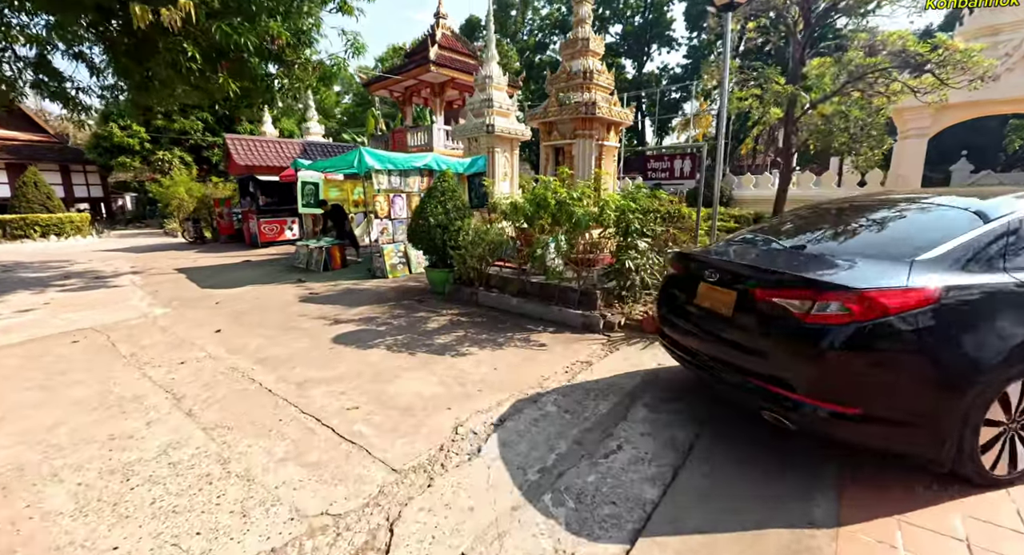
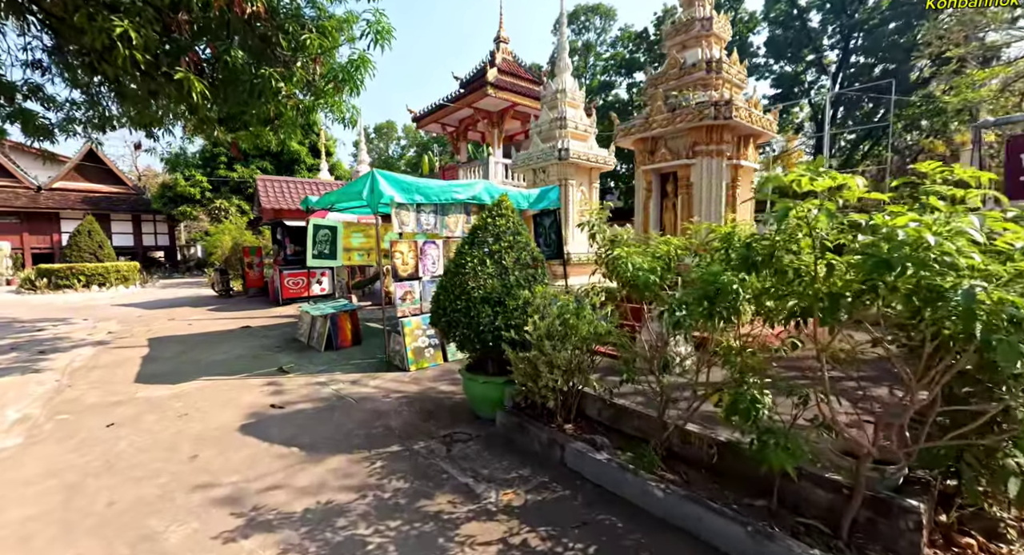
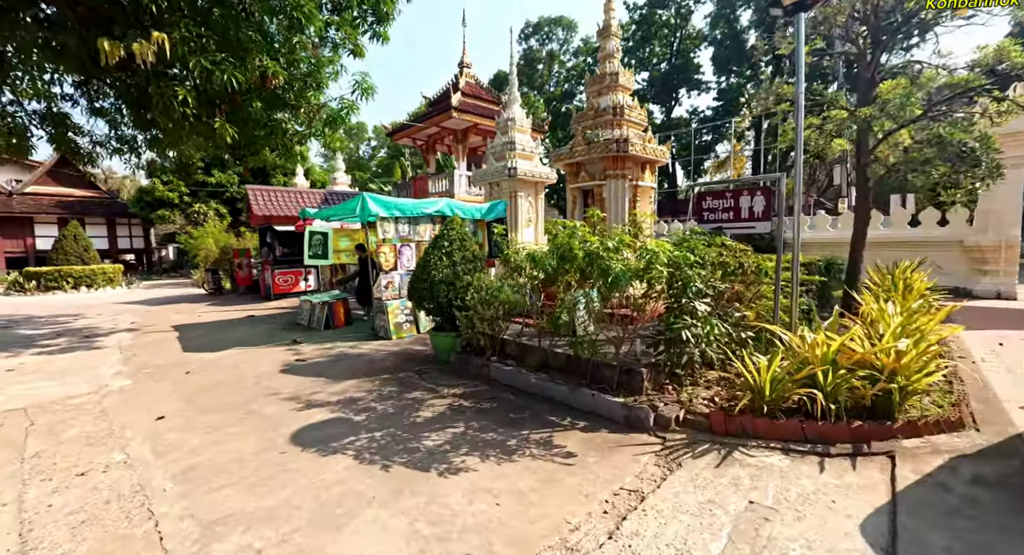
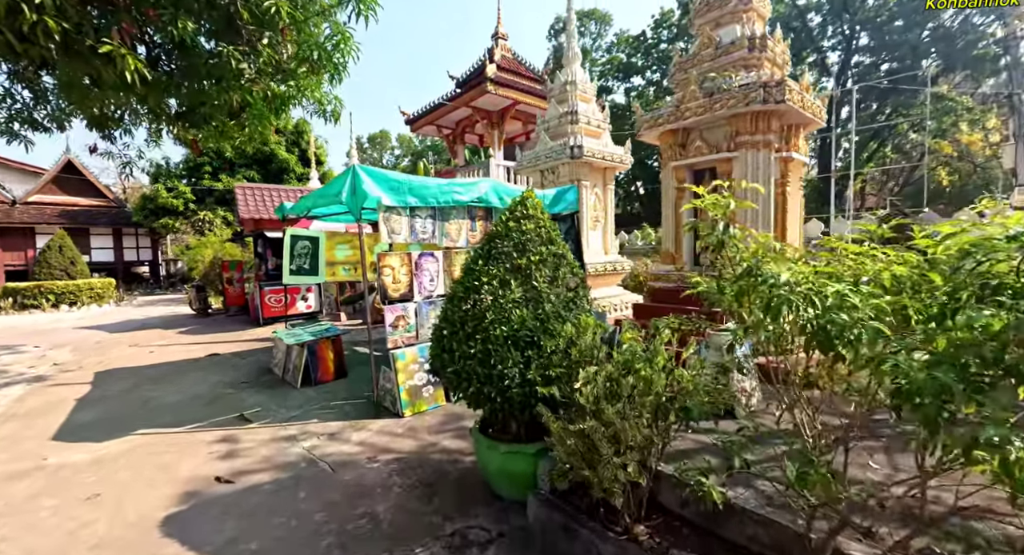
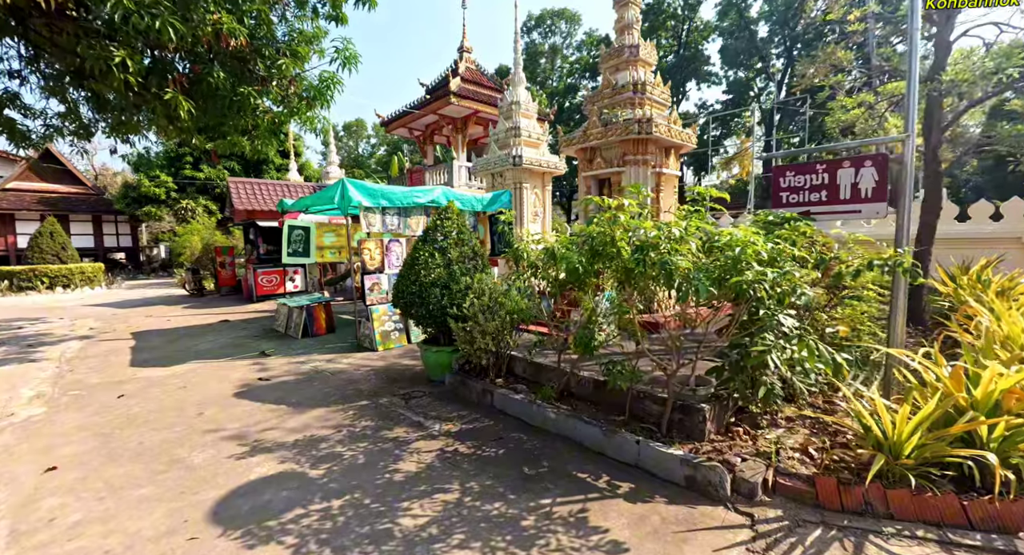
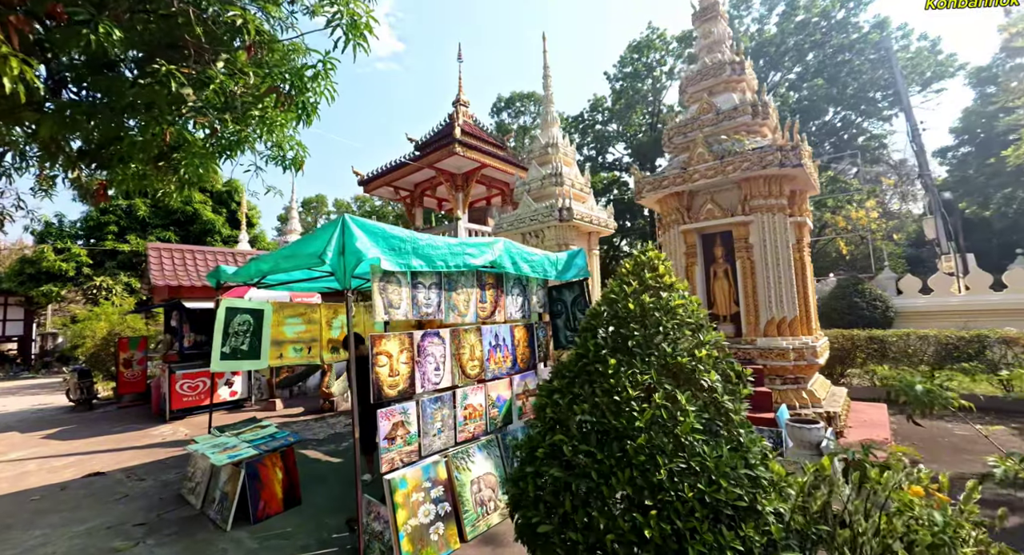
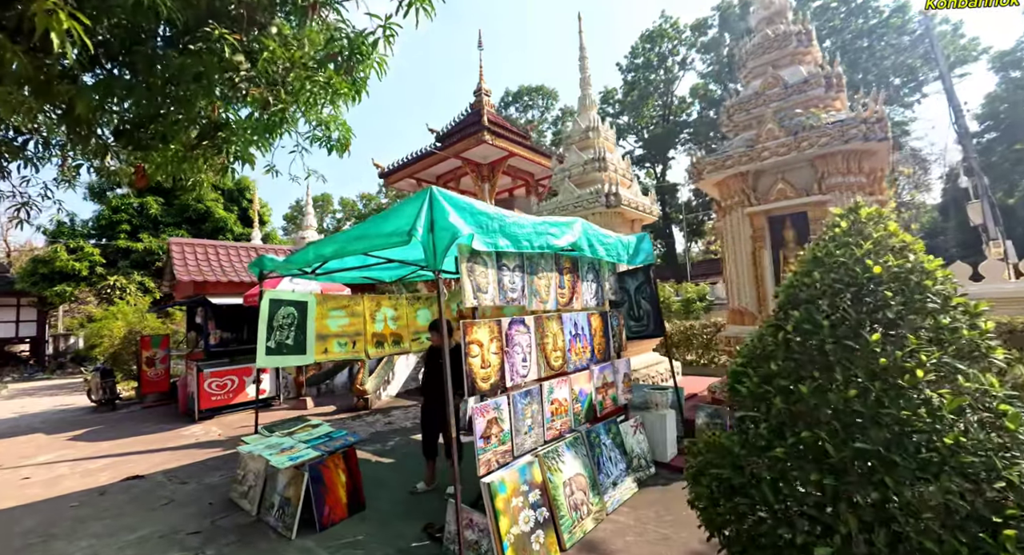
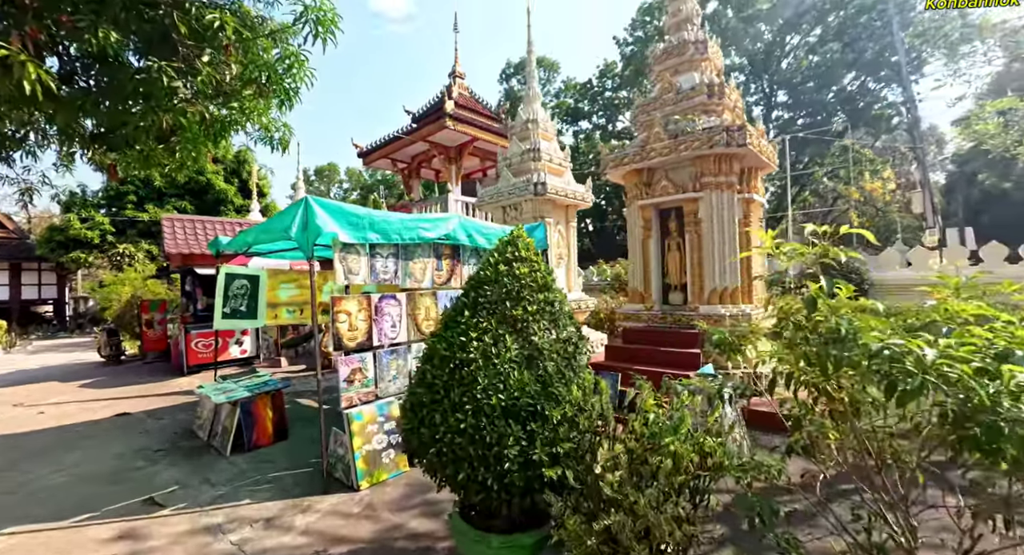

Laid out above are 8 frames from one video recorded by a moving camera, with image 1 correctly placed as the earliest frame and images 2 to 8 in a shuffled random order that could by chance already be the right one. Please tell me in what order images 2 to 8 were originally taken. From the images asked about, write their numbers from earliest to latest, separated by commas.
3, 5, 2, 4, 8, 6, 7
